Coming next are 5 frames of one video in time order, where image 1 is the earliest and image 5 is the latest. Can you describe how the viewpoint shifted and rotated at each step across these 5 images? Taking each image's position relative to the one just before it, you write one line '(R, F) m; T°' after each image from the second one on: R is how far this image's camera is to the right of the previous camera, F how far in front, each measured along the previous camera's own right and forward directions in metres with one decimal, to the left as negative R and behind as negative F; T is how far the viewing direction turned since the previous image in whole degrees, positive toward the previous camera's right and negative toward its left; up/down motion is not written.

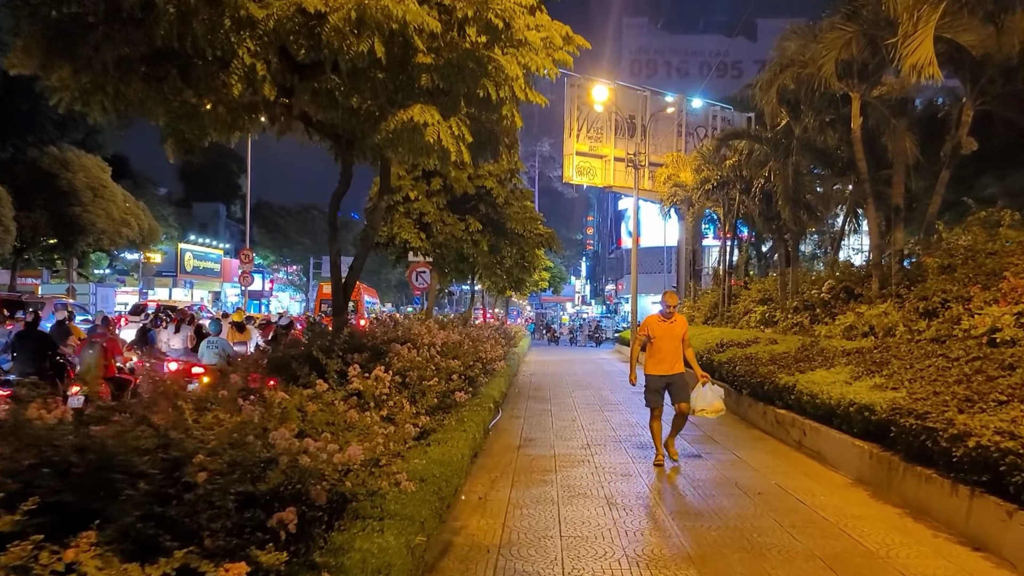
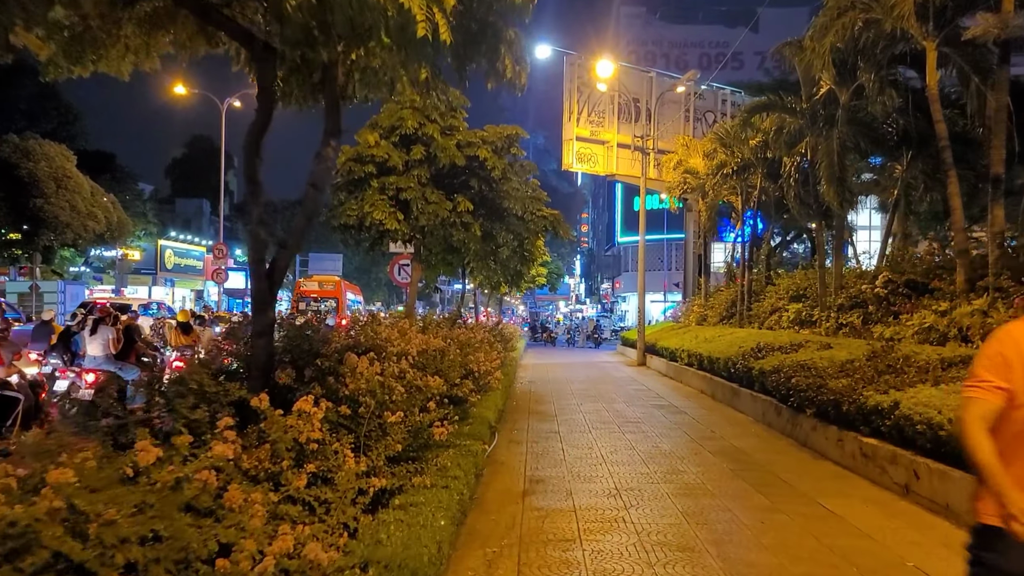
(-0.1, +2.8) m; 0°
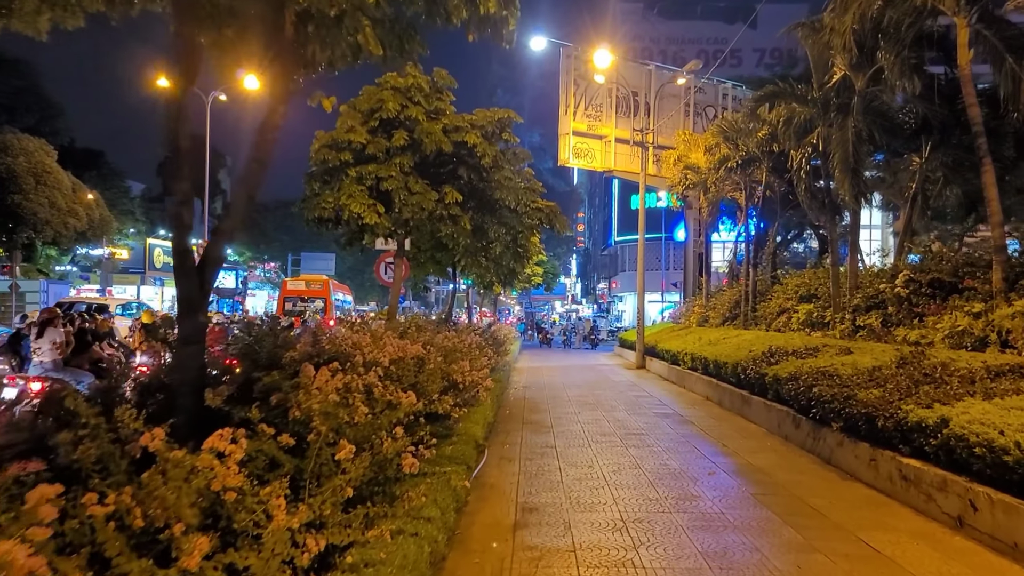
(0.0, +1.1) m; 0°
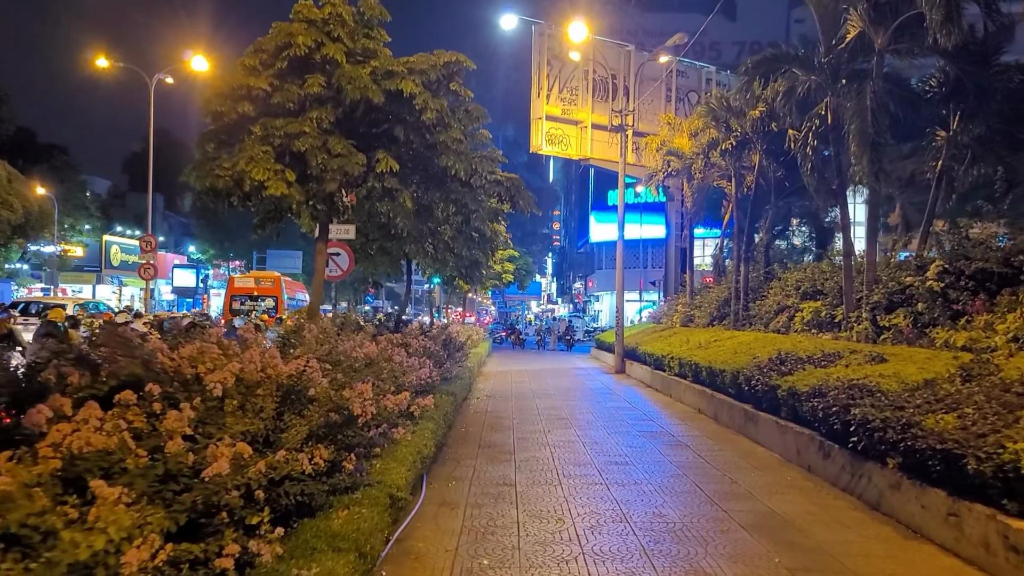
(+0.3, +2.4) m; +2°
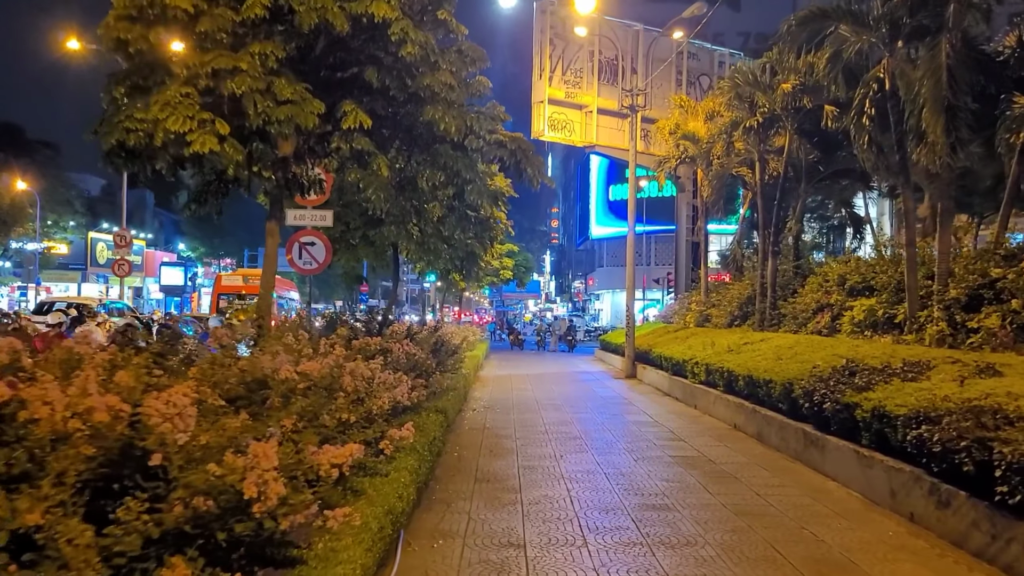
(-0.1, +2.2) m; 0°
